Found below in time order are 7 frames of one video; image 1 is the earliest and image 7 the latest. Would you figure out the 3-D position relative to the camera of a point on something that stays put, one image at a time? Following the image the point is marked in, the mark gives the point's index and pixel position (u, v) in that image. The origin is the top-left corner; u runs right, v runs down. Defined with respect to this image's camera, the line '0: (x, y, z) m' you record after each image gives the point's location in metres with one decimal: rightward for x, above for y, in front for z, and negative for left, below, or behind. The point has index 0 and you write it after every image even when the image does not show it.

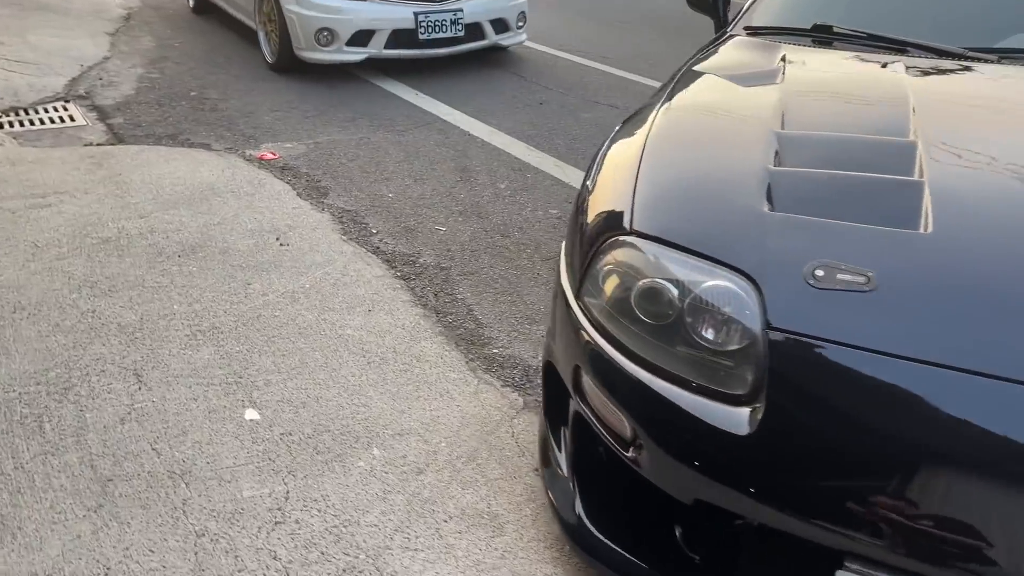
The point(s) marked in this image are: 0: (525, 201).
0: (+0.1, +0.5, +4.4) m
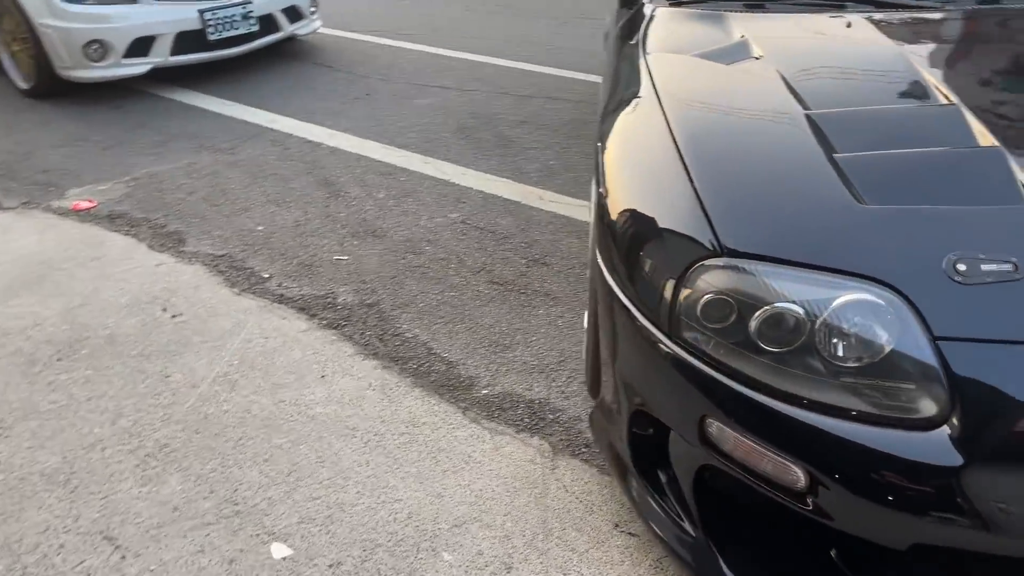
0: (-0.5, +0.4, +4.0) m
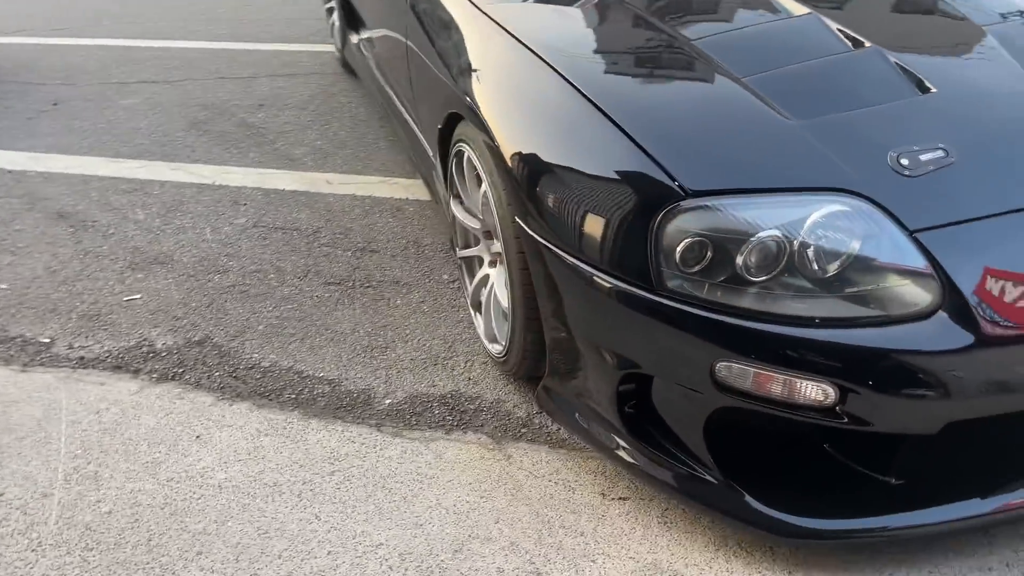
0: (-1.3, +0.3, +3.5) m
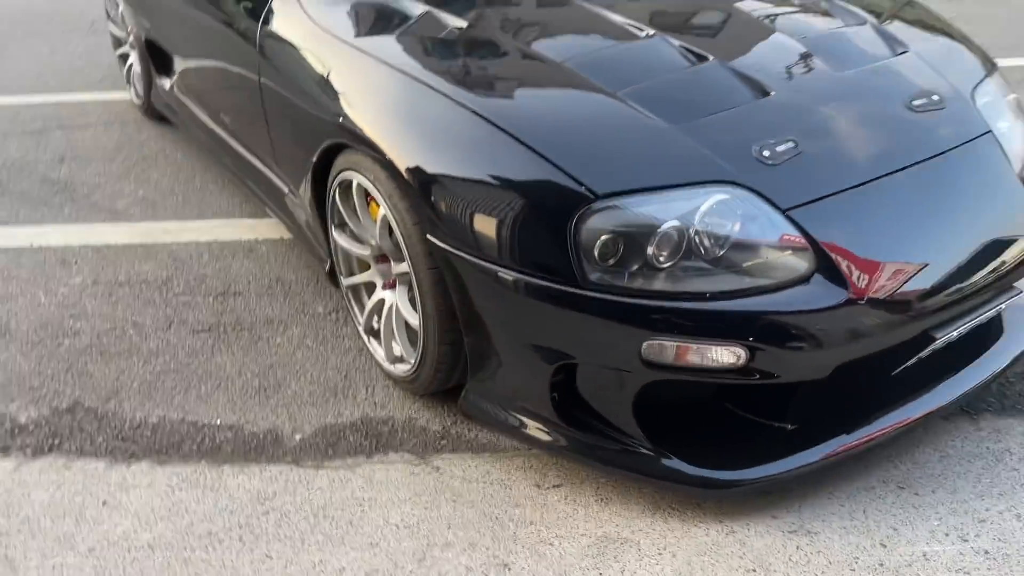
0: (-1.9, 0.0, +3.2) m
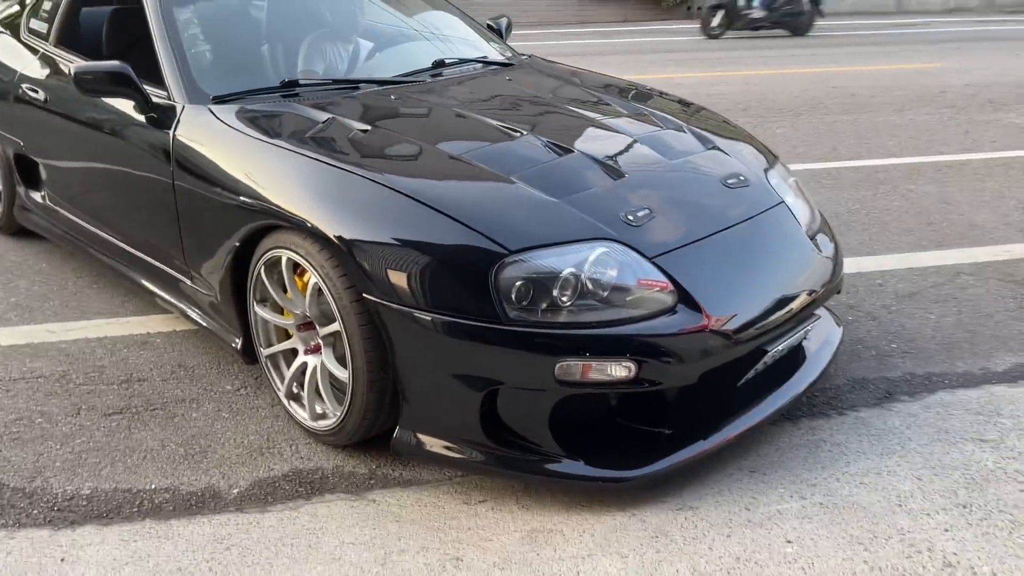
0: (-2.3, -0.4, +3.2) m
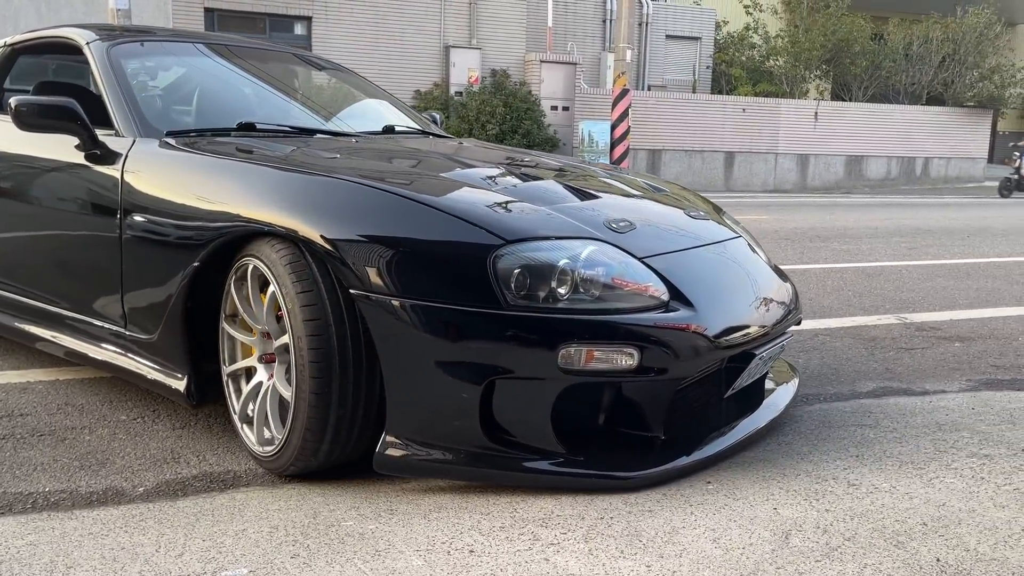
0: (-2.6, -0.5, +2.8) m
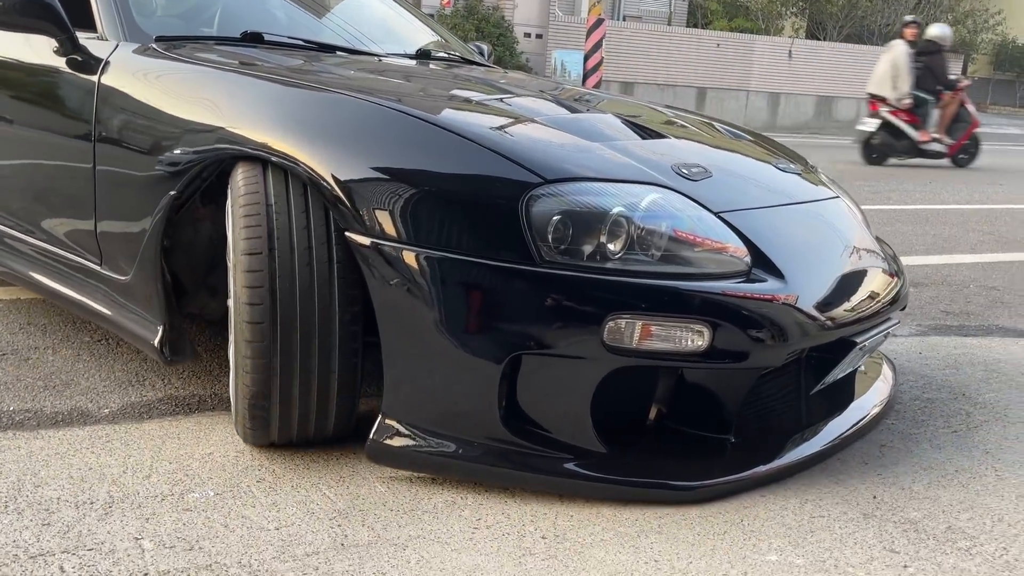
0: (-2.7, -0.2, +2.8) m
